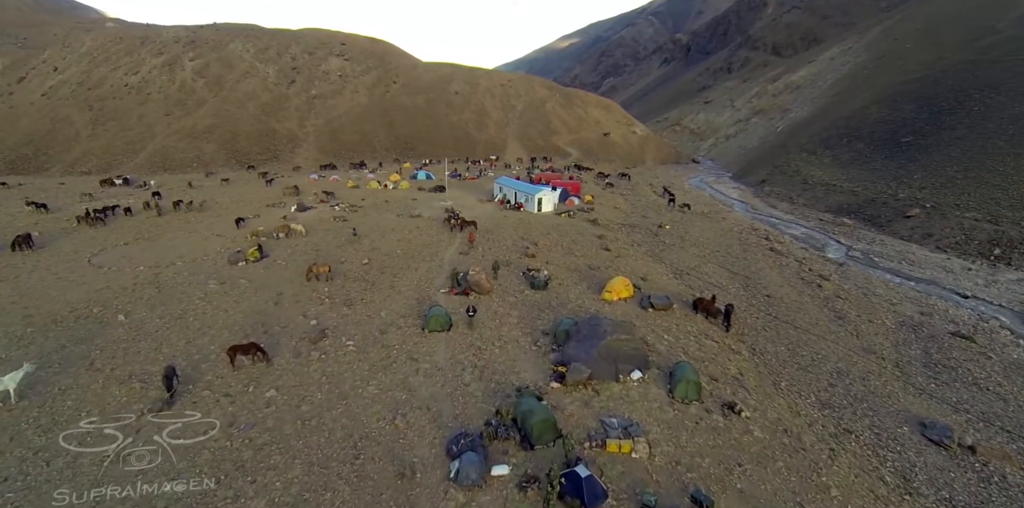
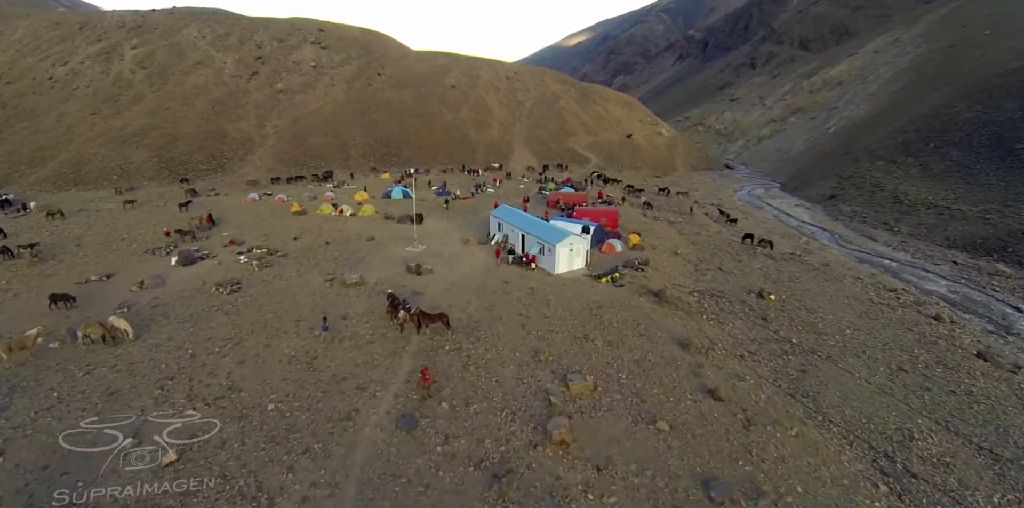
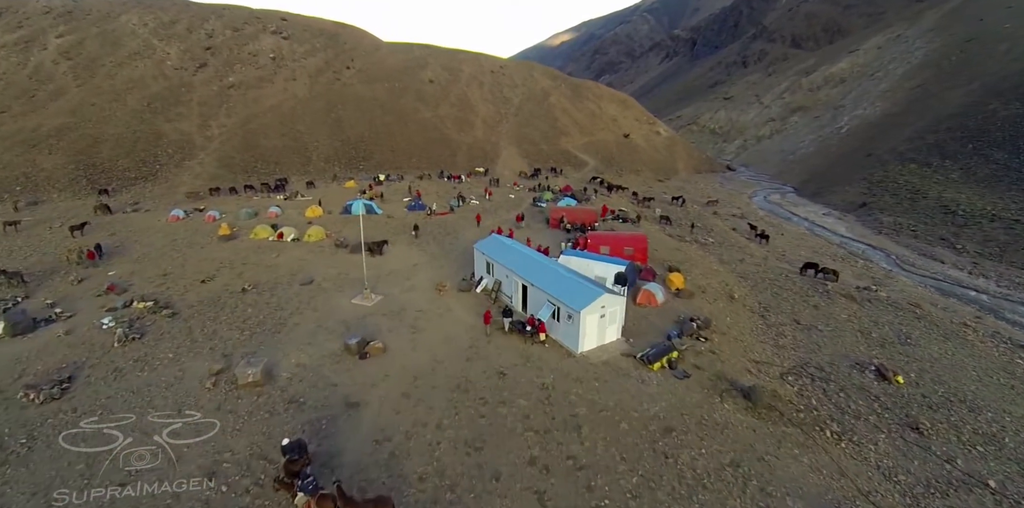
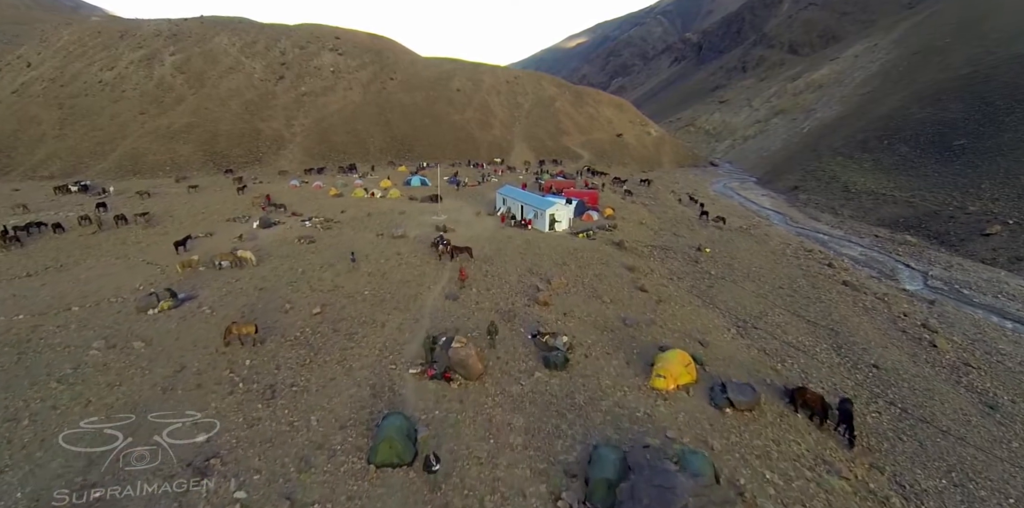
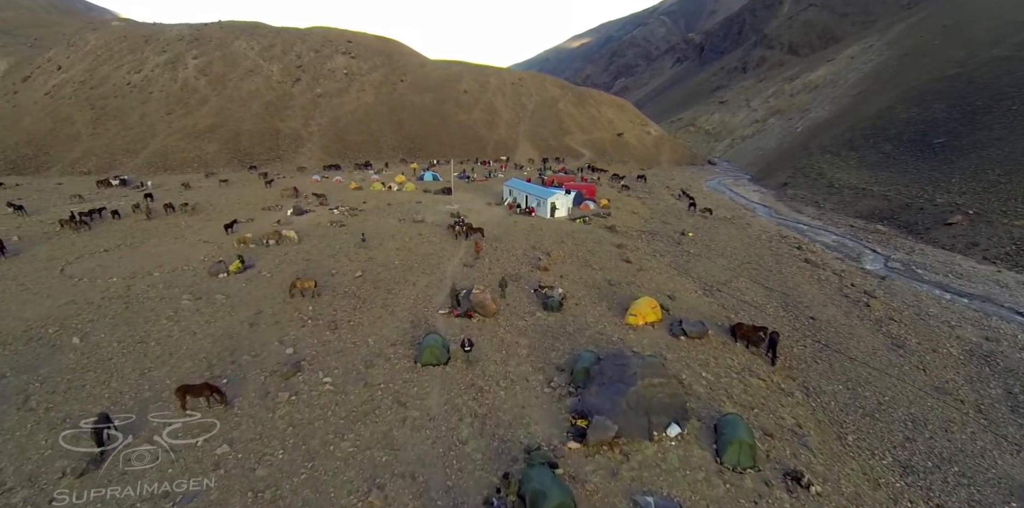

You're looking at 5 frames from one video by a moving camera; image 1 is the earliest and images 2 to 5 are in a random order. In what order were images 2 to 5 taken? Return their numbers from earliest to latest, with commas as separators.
5, 4, 2, 3
